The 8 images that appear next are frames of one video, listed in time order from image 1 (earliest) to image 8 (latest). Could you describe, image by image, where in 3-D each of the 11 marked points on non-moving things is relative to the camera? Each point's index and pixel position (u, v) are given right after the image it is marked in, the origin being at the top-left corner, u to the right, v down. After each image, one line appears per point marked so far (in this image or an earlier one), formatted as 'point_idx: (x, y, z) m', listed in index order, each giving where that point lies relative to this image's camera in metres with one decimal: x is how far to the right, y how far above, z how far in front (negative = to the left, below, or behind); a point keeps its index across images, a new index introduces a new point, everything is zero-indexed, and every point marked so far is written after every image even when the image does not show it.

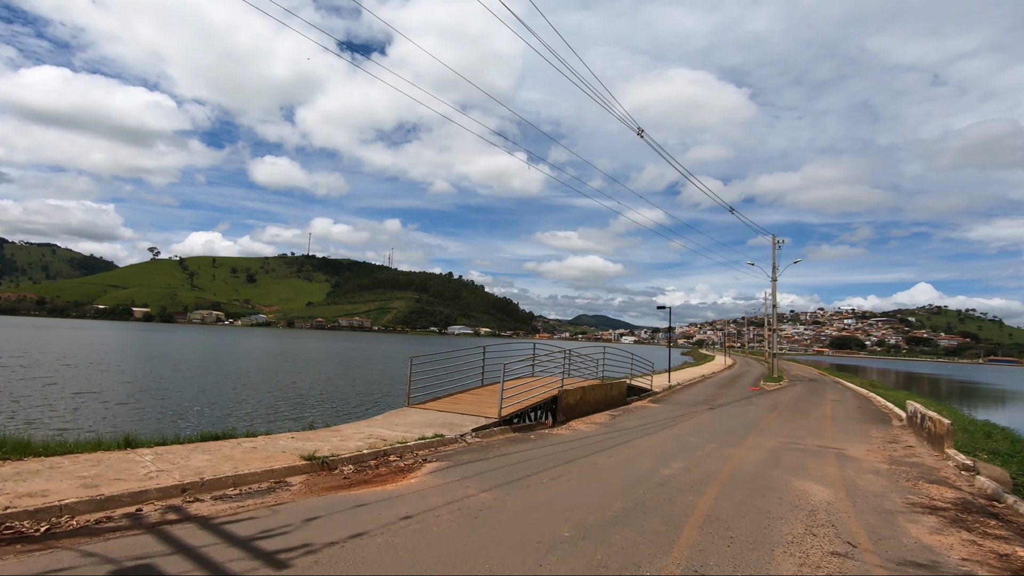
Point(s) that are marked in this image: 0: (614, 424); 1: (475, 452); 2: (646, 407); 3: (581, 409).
0: (+2.7, -3.7, +14.5) m
1: (-0.6, -2.9, +9.4) m
2: (+4.7, -4.2, +18.9) m
3: (+2.0, -3.5, +15.4) m
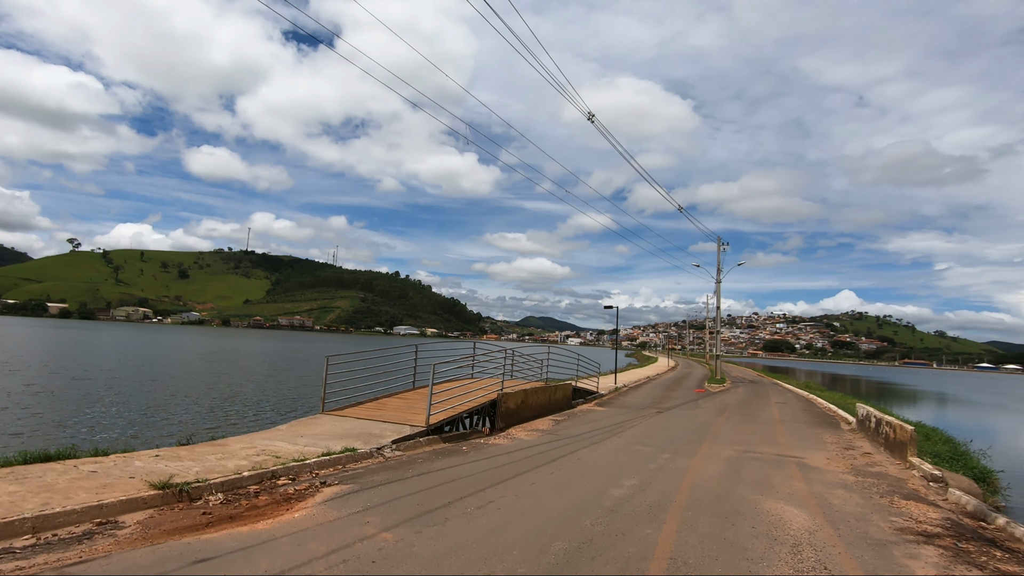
0: (+1.1, -3.5, +13.2) m
1: (-1.8, -2.7, +7.9) m
2: (+2.7, -4.1, +17.8) m
3: (+0.3, -3.3, +14.0) m
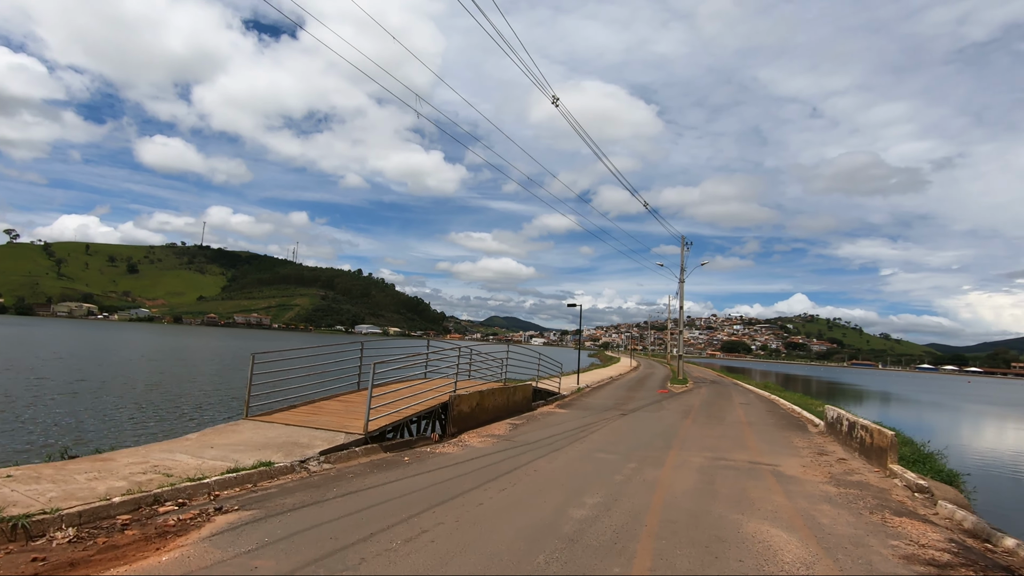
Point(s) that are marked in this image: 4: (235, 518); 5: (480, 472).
0: (+0.1, -3.3, +12.1) m
1: (-2.5, -2.5, +6.6) m
2: (+1.3, -3.9, +16.8) m
3: (-0.8, -3.1, +12.9) m
4: (-2.8, -2.3, +5.4) m
5: (-0.5, -2.9, +8.3) m
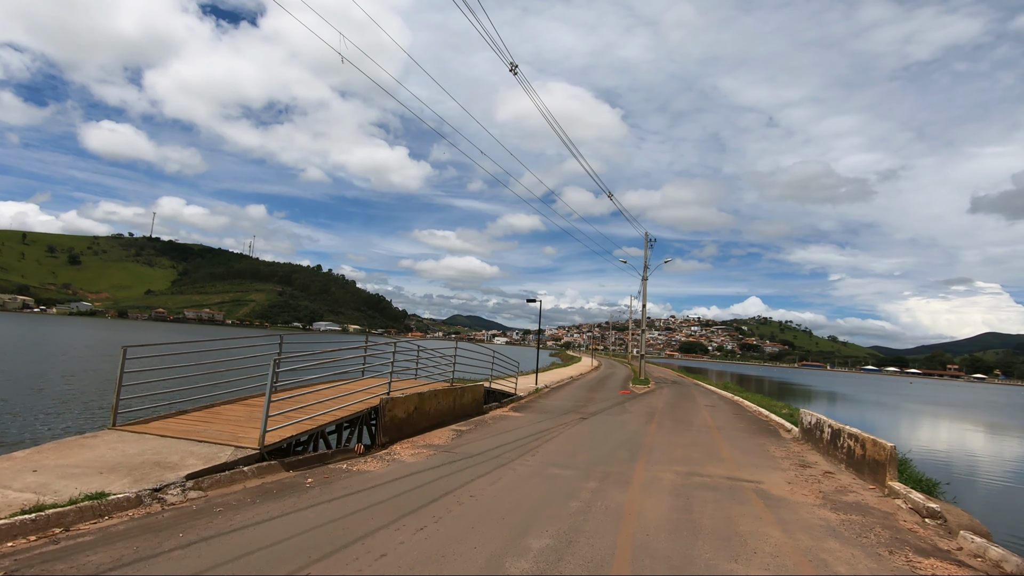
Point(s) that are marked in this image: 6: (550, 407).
0: (-1.1, -3.0, +10.4) m
1: (-3.2, -2.2, +4.7) m
2: (-0.2, -3.7, +15.2) m
3: (-2.0, -2.8, +11.1) m
4: (-3.4, -2.0, +3.5) m
5: (-1.3, -2.6, +6.6) m
6: (+1.3, -4.0, +18.1) m
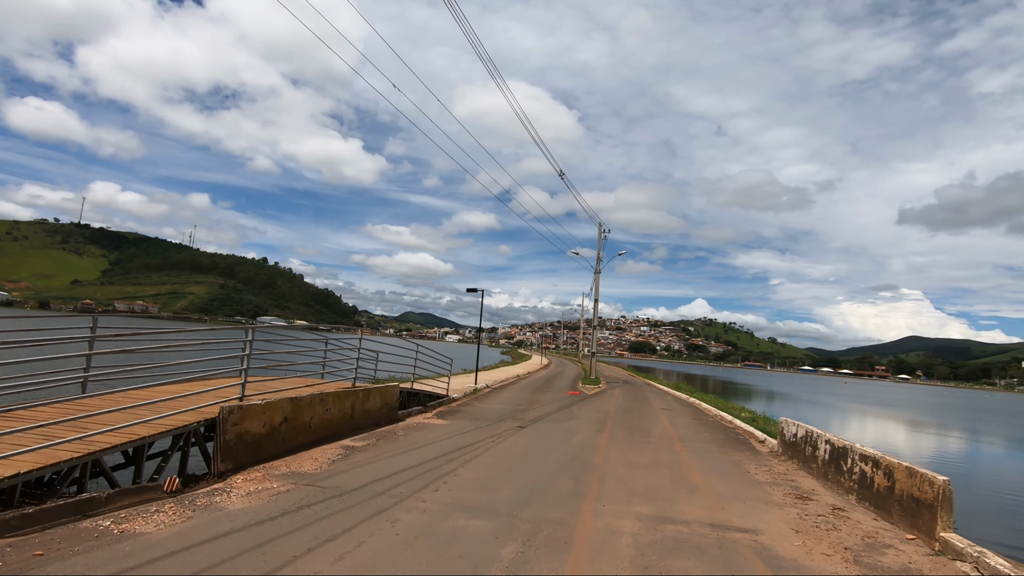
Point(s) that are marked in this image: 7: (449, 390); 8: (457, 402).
0: (-2.4, -2.5, +7.4) m
1: (-4.0, -1.7, +1.6) m
2: (-2.0, -3.2, +12.3) m
3: (-3.4, -2.3, +8.1) m
4: (-4.2, -1.5, +0.3) m
5: (-2.4, -2.1, +3.6) m
6: (-0.8, -3.5, +15.4) m
7: (-2.1, -3.4, +17.7) m
8: (-1.7, -3.5, +16.5) m
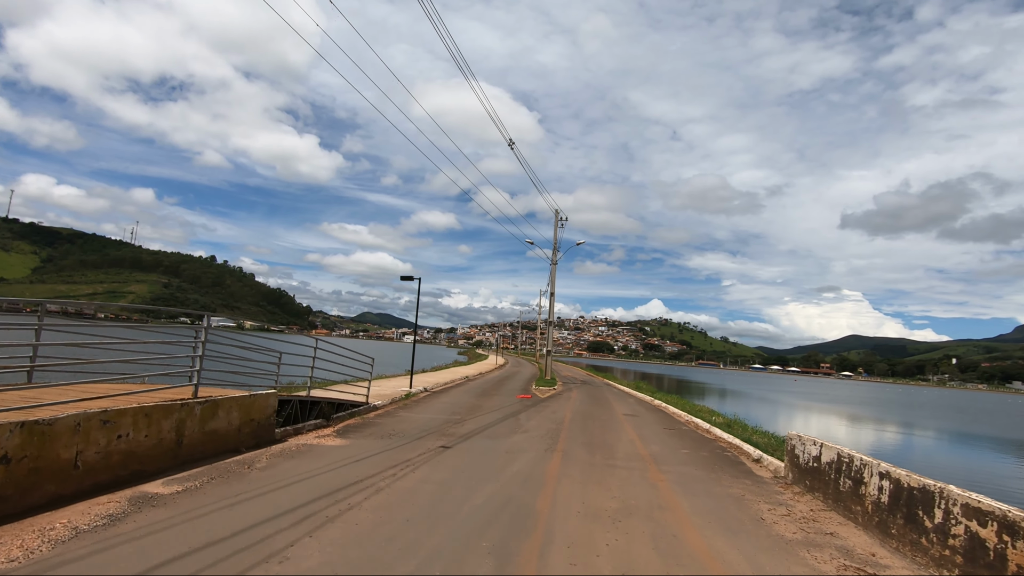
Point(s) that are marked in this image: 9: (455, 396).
0: (-3.4, -2.1, +4.1) m
1: (-4.6, -1.2, -1.8) m
2: (-3.3, -2.7, +9.0) m
3: (-4.4, -1.8, +4.7) m
4: (-4.6, -1.0, -3.1) m
5: (-3.1, -1.6, +0.3) m
6: (-2.3, -3.1, +12.1) m
7: (-3.8, -2.9, +14.4) m
8: (-3.4, -3.1, +13.2) m
9: (-2.1, -3.8, +18.9) m
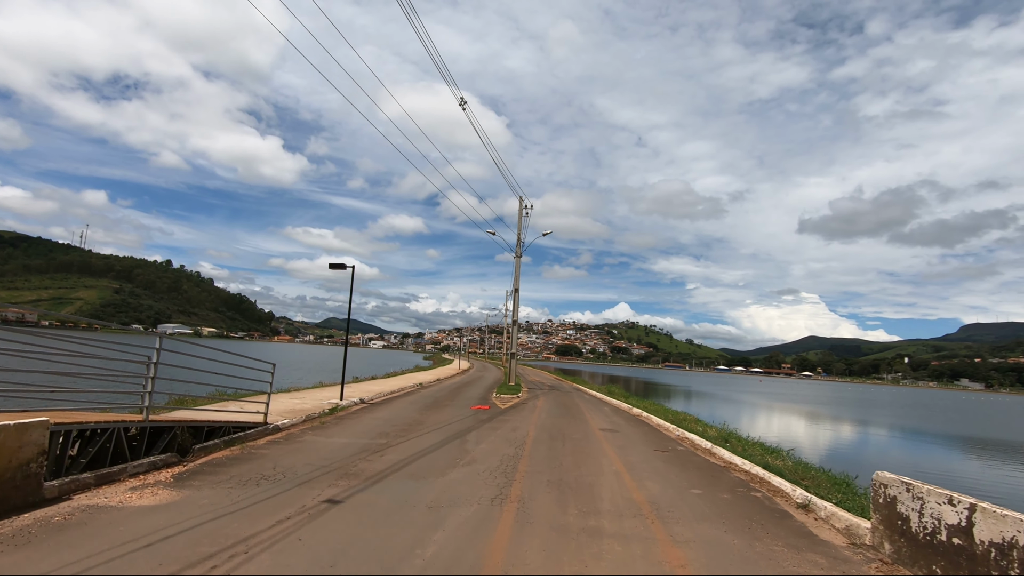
0: (-3.9, -1.6, +0.6) m
1: (-4.7, -0.7, -5.3) m
2: (-4.1, -2.3, +5.5) m
3: (-5.0, -1.4, +1.1) m
4: (-4.7, -0.5, -6.6) m
5: (-3.4, -1.2, -3.2) m
6: (-3.3, -2.7, +8.7) m
7: (-4.9, -2.6, +10.9) m
8: (-4.4, -2.7, +9.7) m
9: (-3.5, -3.5, +15.5) m
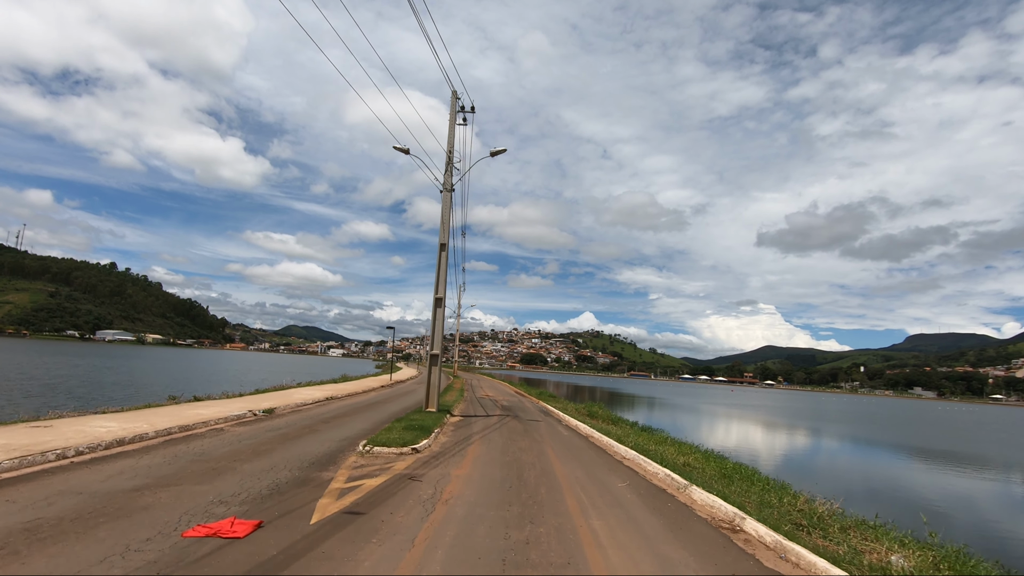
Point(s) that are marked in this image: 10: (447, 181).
0: (-4.5, +0.2, -11.6) m
1: (-4.9, +1.3, -17.6) m
2: (-5.0, -0.5, -6.7) m
3: (-5.6, +0.4, -11.1) m
4: (-4.8, +1.5, -18.8) m
5: (-3.7, +0.8, -15.3) m
6: (-4.4, -1.0, -3.5) m
7: (-6.2, -0.8, -1.4) m
8: (-5.6, -1.0, -2.5) m
9: (-5.0, -1.9, +3.3) m
10: (-2.0, +3.3, +18.4) m
